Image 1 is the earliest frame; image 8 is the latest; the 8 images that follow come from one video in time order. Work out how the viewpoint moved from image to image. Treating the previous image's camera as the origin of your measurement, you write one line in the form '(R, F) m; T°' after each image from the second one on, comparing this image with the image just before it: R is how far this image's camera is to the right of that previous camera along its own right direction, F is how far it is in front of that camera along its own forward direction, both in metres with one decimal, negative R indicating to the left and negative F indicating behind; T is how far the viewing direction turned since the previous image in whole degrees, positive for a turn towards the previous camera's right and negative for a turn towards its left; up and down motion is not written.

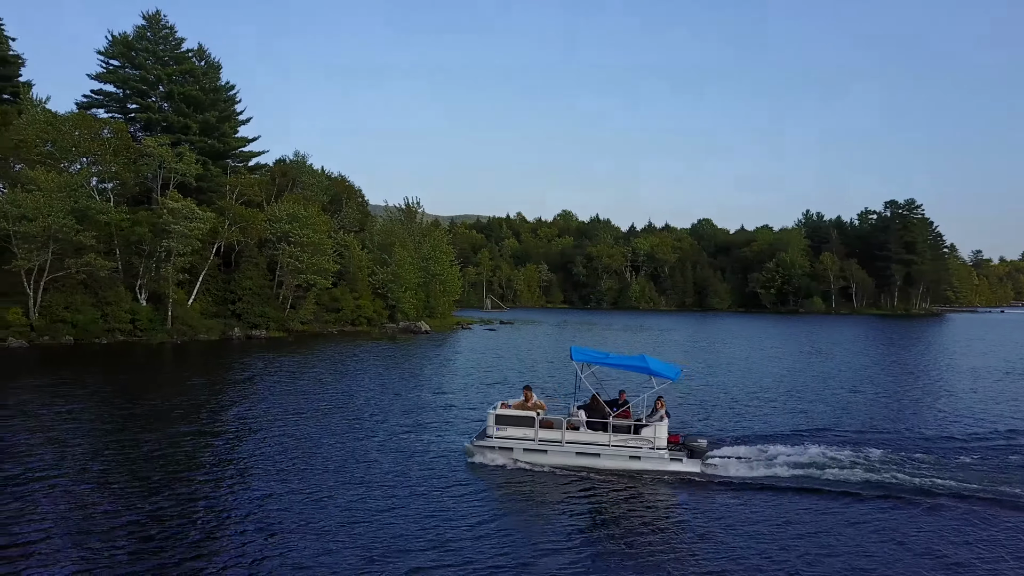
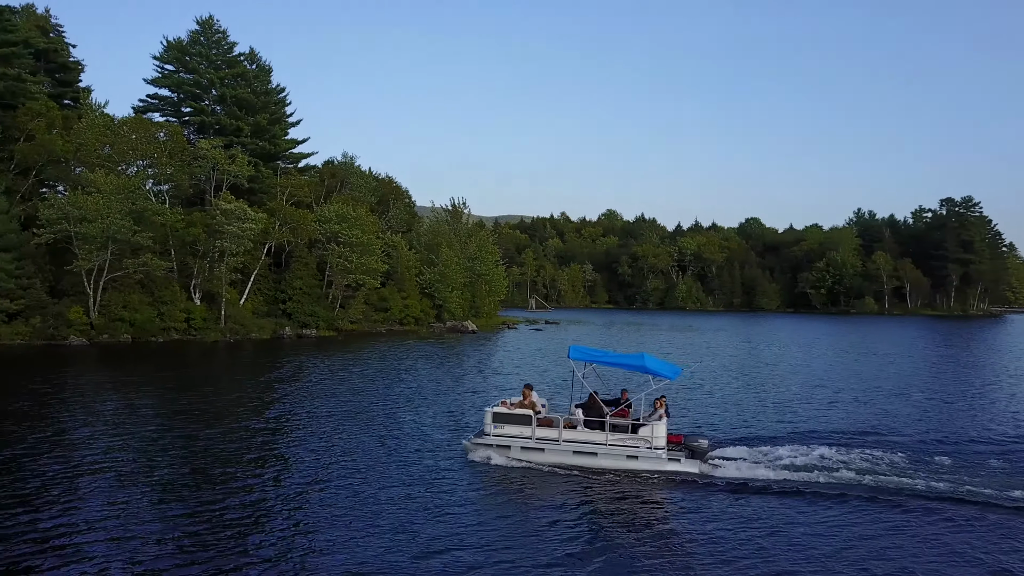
(-1.5, +0.5) m; -3°
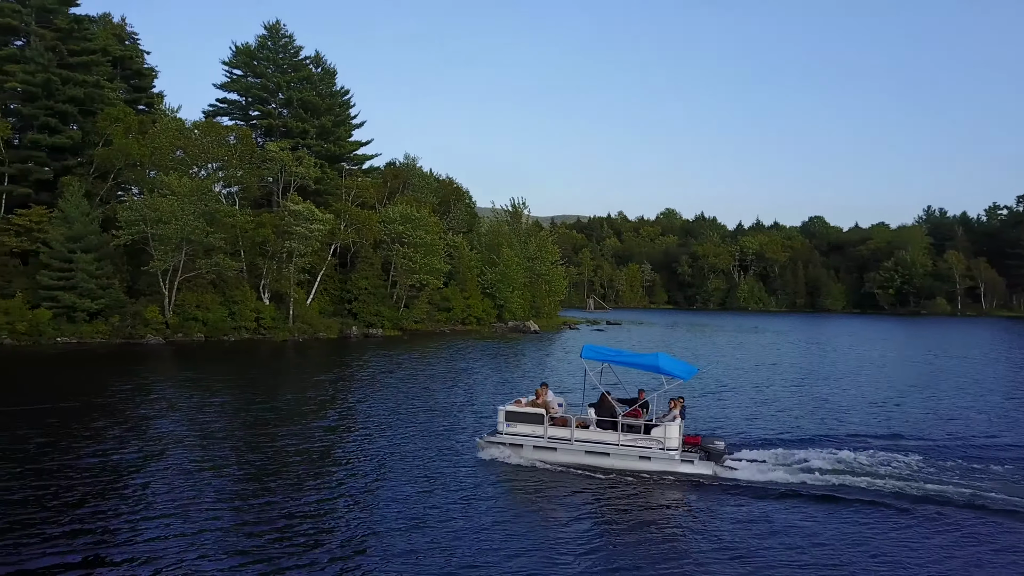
(-2.4, +0.4) m; -3°
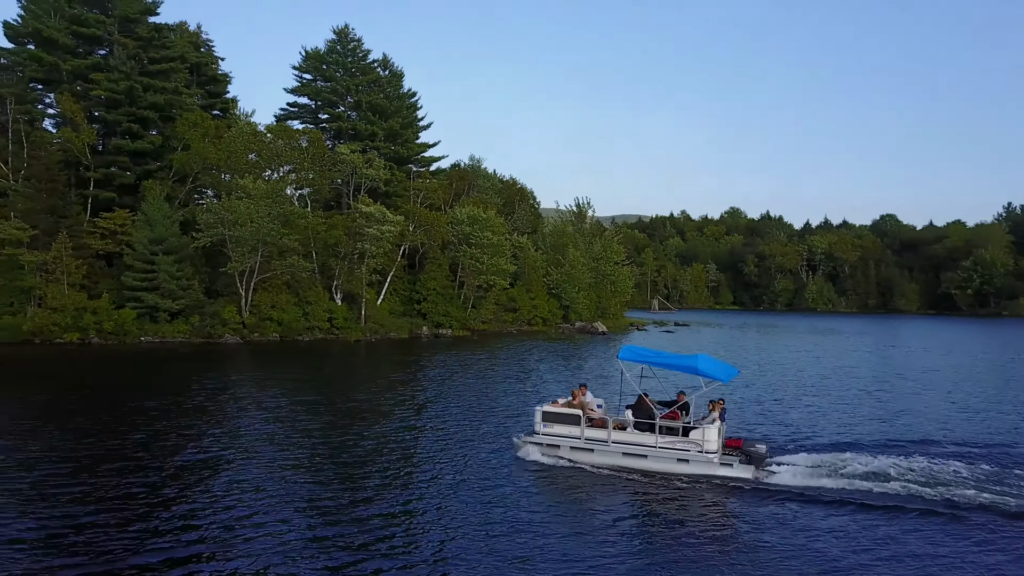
(-2.8, +0.3) m; -3°
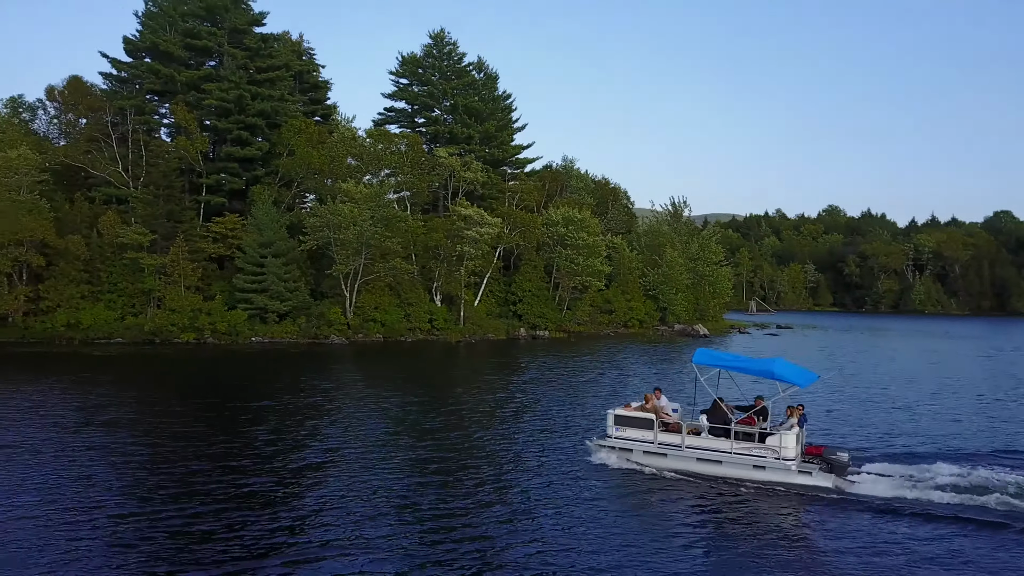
(-3.9, +0.3) m; -5°
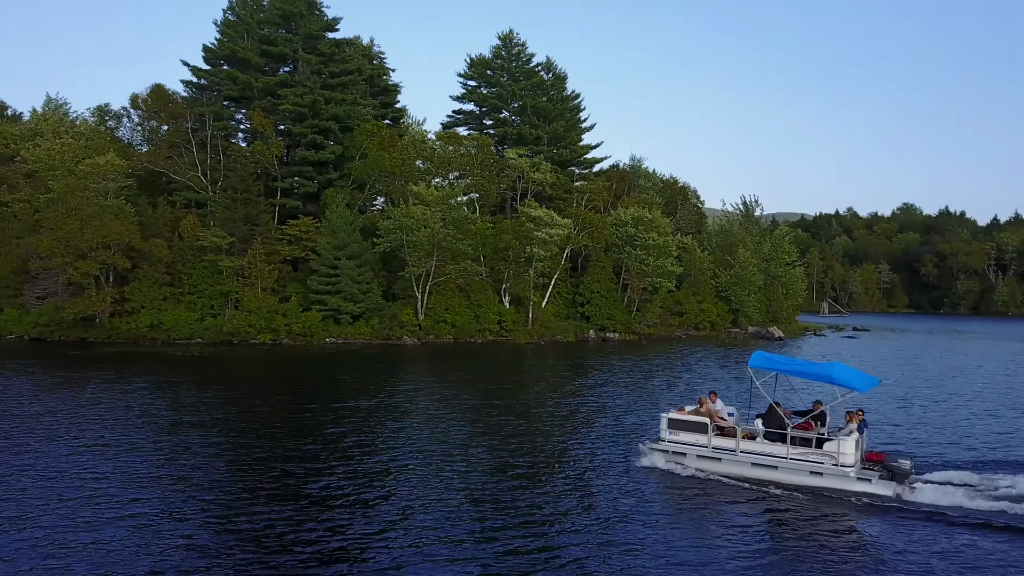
(-2.0, +0.5) m; -4°
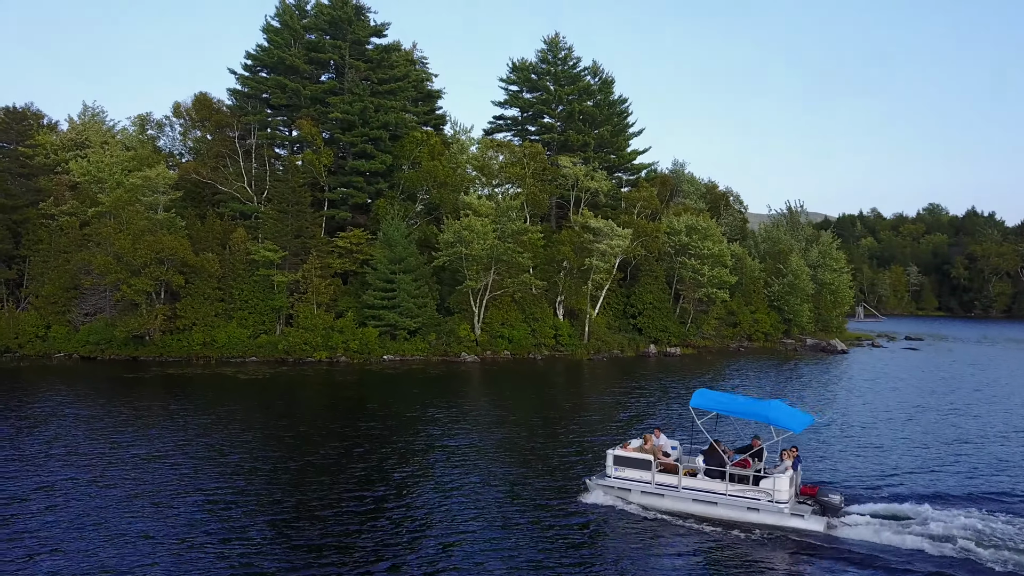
(-4.3, +1.9) m; -1°
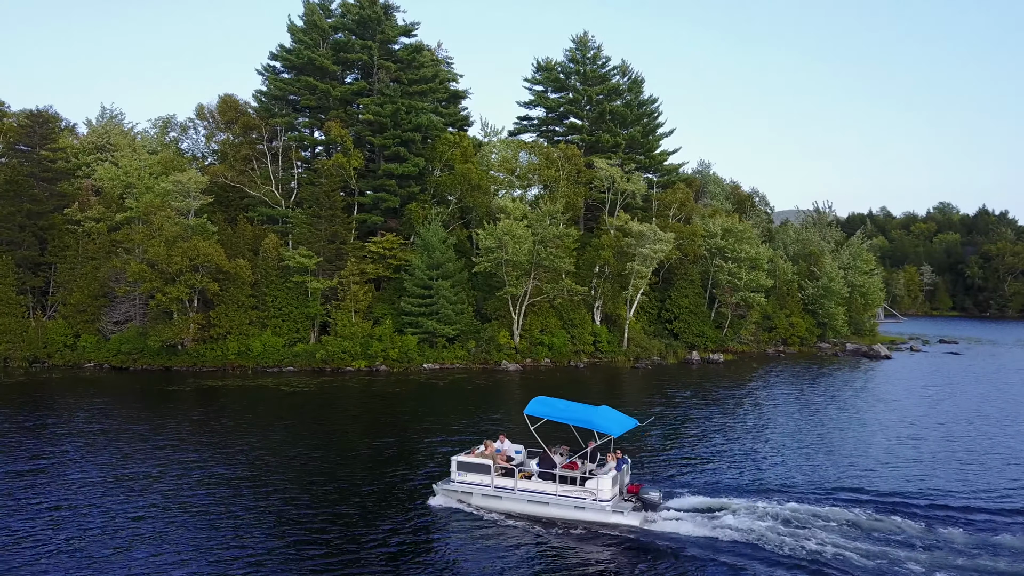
(-3.3, +1.6) m; 0°
